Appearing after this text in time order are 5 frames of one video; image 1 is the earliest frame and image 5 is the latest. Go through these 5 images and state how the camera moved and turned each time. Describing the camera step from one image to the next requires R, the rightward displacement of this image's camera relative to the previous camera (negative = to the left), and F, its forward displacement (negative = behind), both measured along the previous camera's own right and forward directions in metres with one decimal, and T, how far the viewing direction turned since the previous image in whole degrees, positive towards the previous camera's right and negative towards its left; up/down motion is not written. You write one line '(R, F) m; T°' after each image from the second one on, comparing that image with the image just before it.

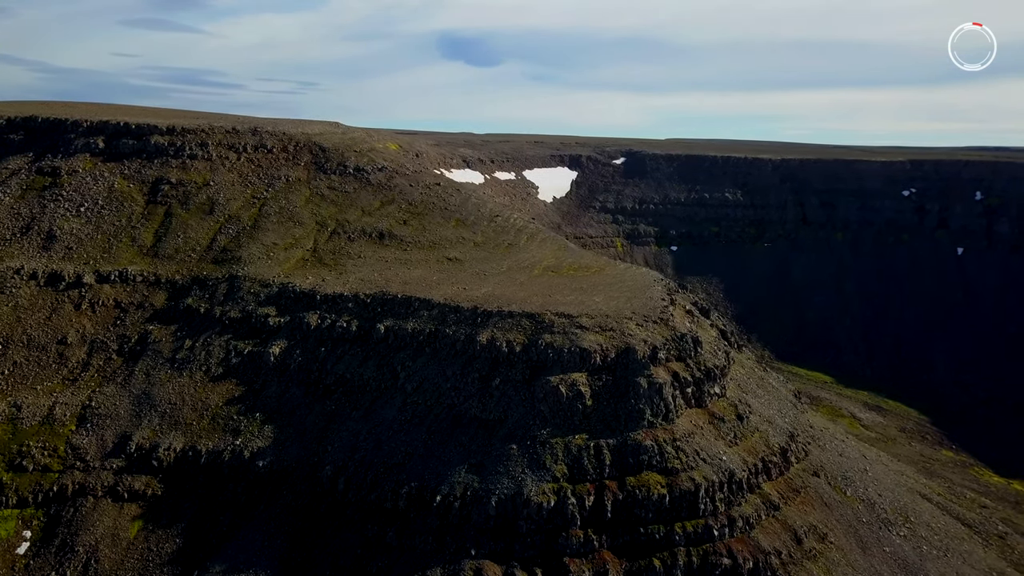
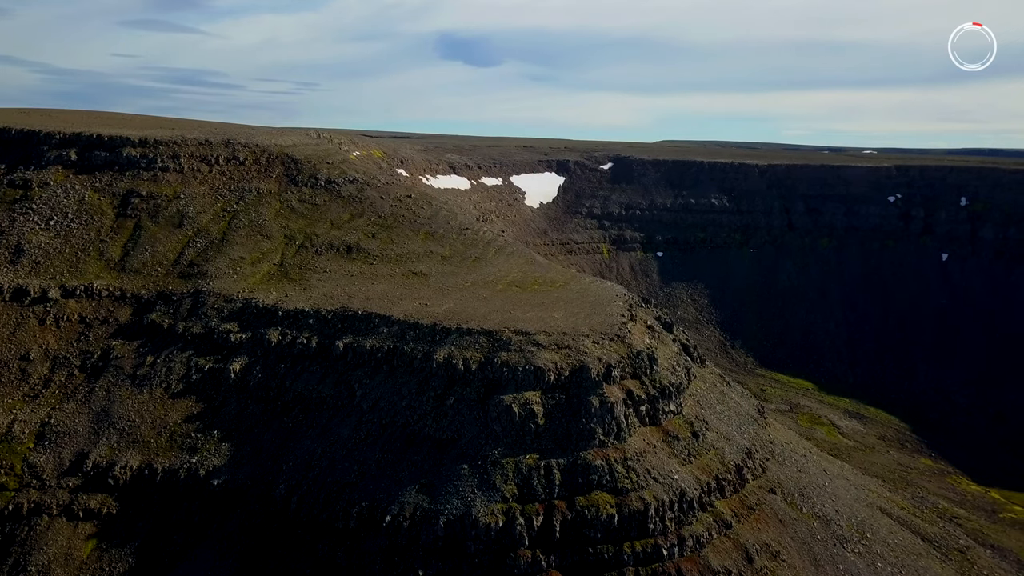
(+2.4, -0.1) m; 0°
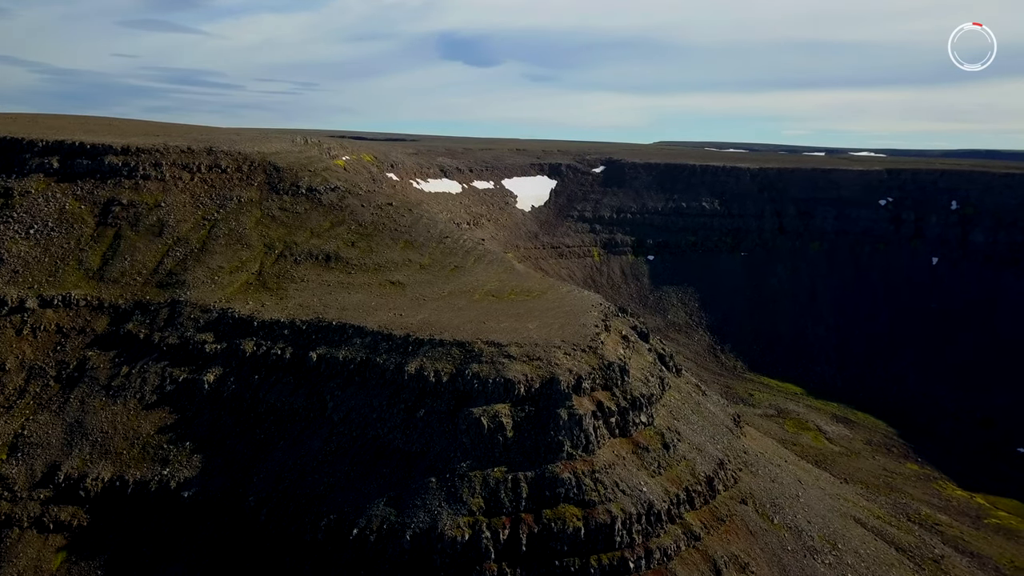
(+1.6, -0.1) m; 0°
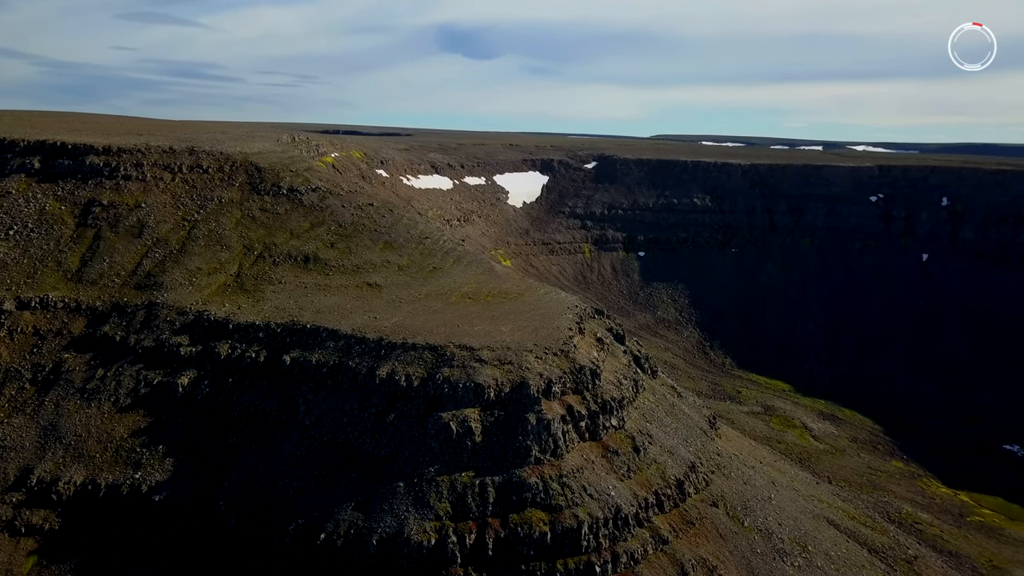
(+1.6, -0.1) m; 0°
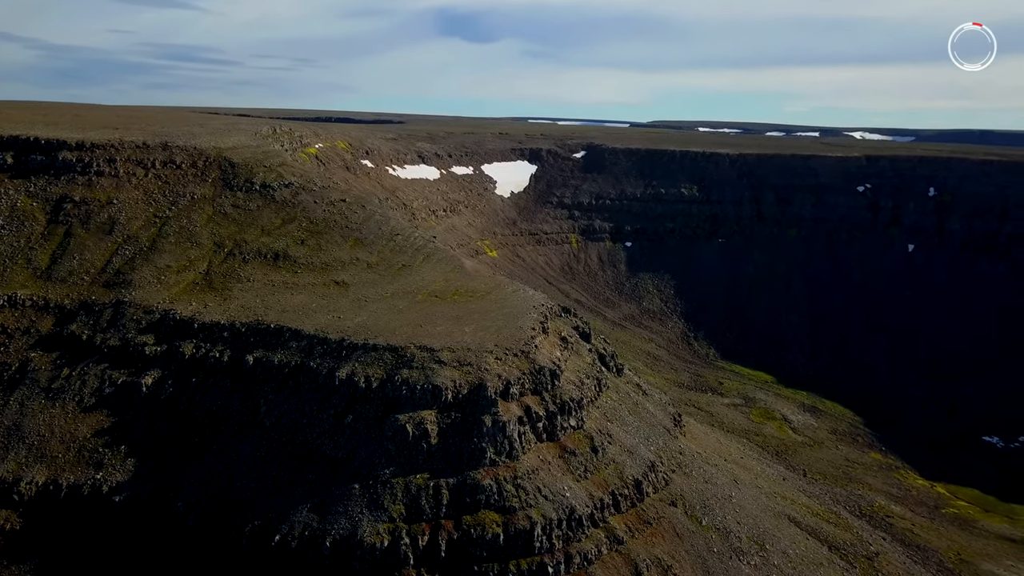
(+2.2, -0.1) m; 0°
